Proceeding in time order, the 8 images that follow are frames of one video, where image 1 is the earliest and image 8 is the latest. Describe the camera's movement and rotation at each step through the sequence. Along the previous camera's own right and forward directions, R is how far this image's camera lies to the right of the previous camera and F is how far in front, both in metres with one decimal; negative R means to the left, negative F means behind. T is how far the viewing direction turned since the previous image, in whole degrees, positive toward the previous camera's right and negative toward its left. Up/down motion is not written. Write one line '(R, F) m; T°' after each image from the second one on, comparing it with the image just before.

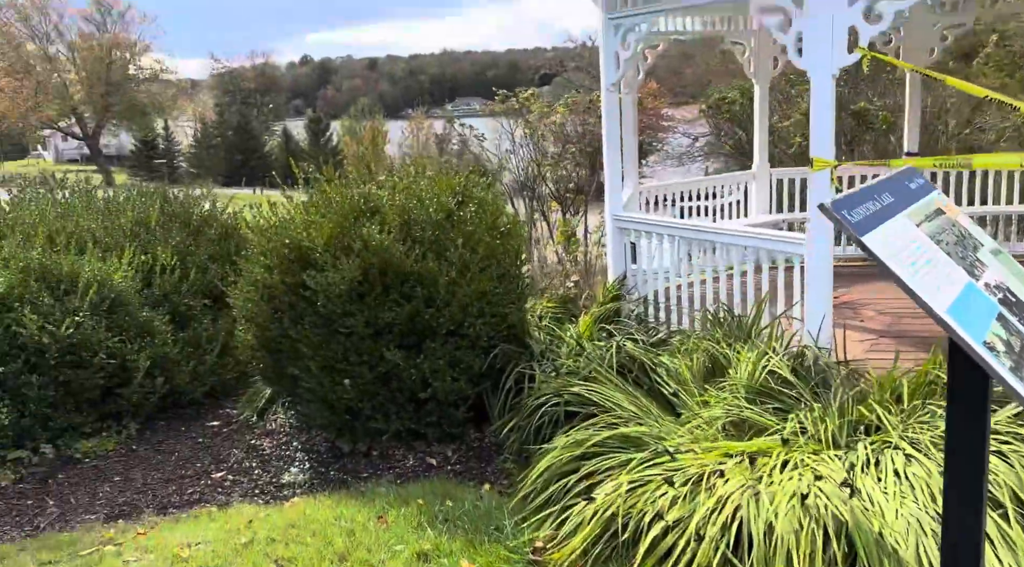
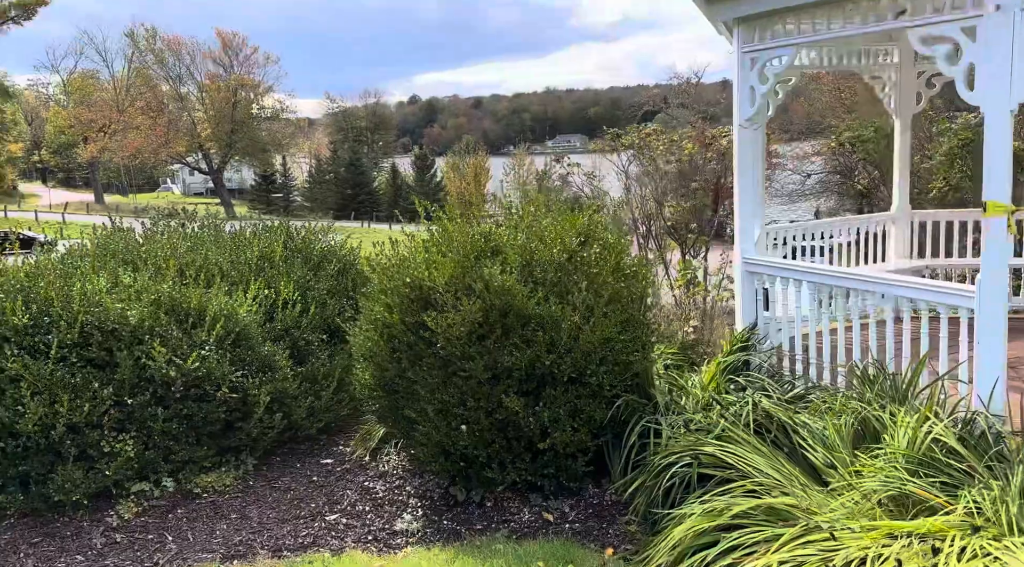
(-0.1, +0.2) m; -7°
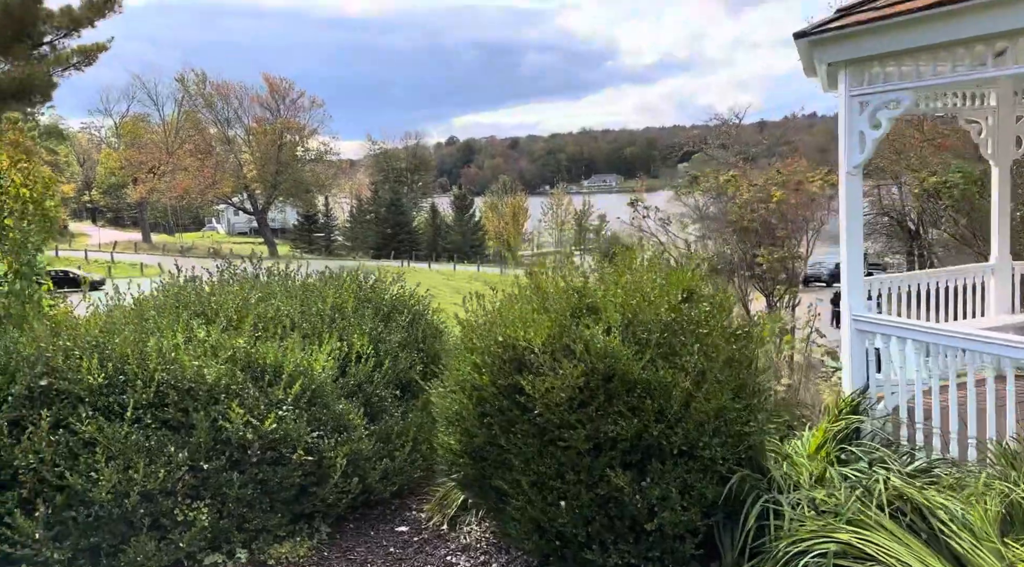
(-0.3, +0.3) m; -2°
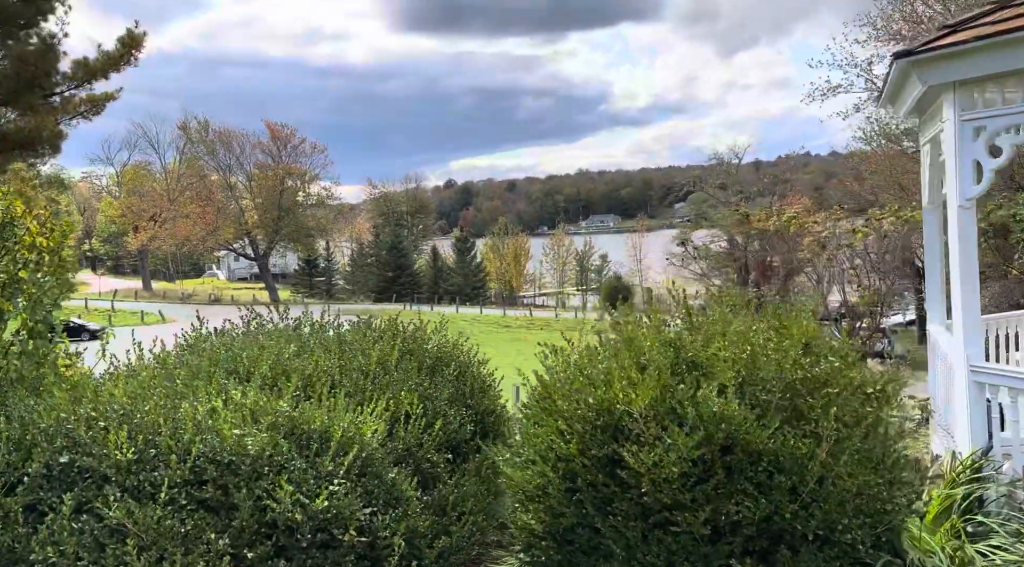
(-0.4, +0.6) m; 0°
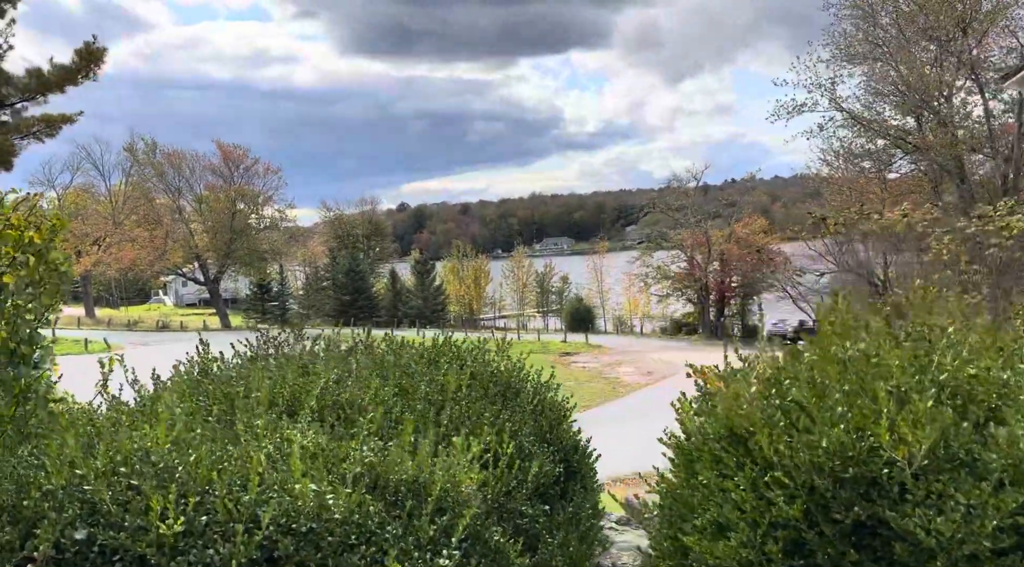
(-0.7, +1.1) m; +3°
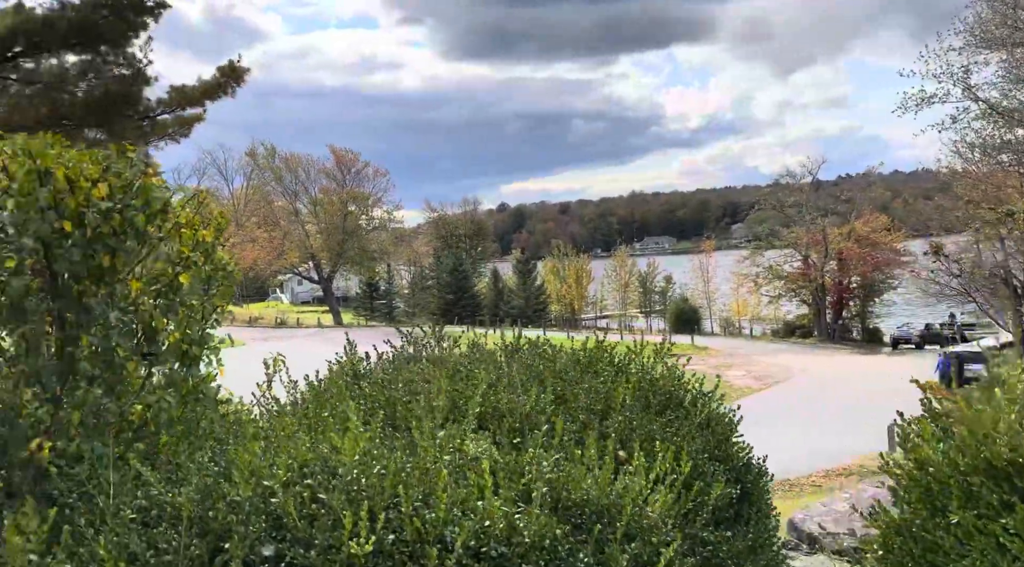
(-0.3, +0.2) m; -7°
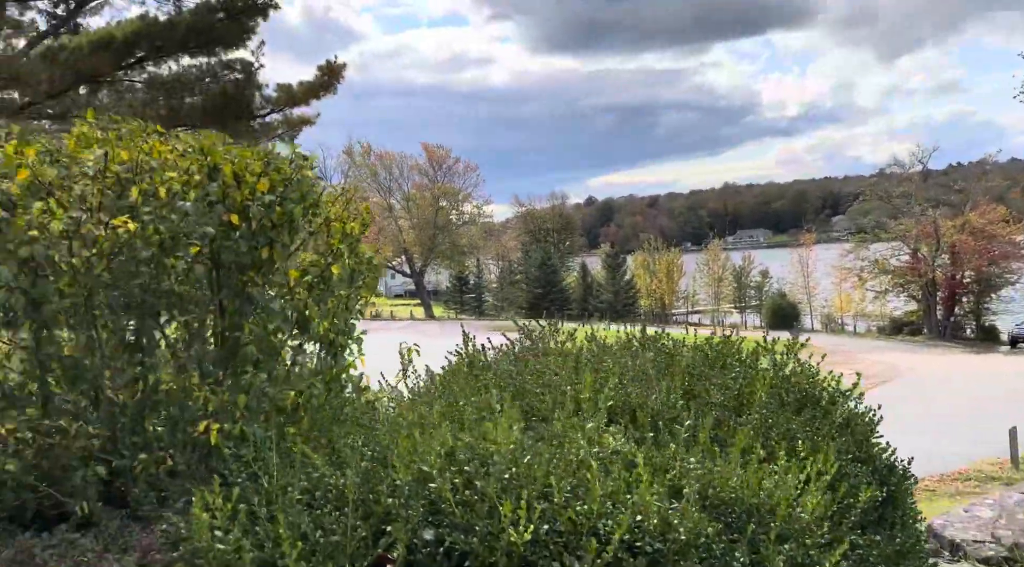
(-0.2, 0.0) m; -6°
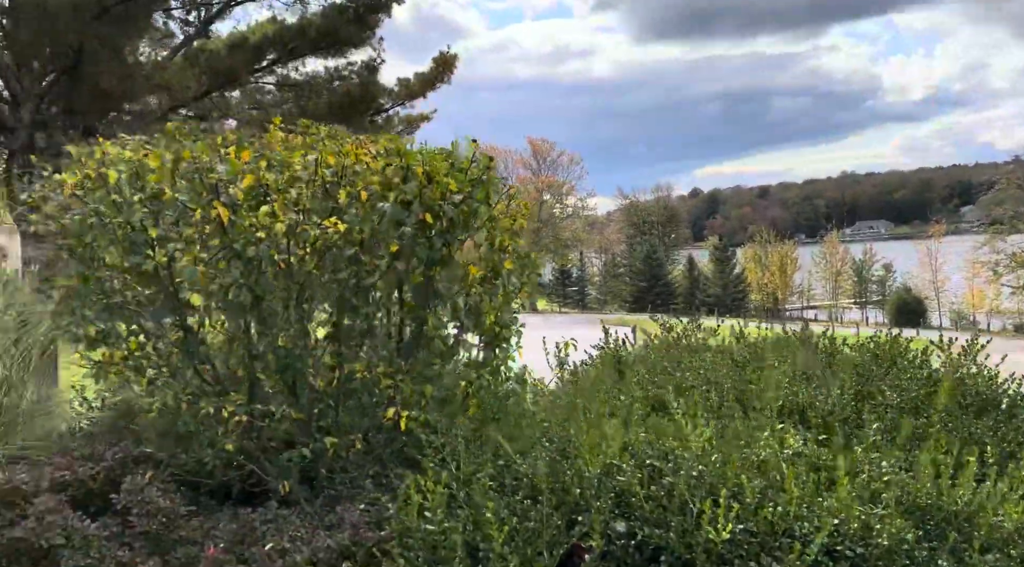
(-0.3, -0.1) m; -7°
